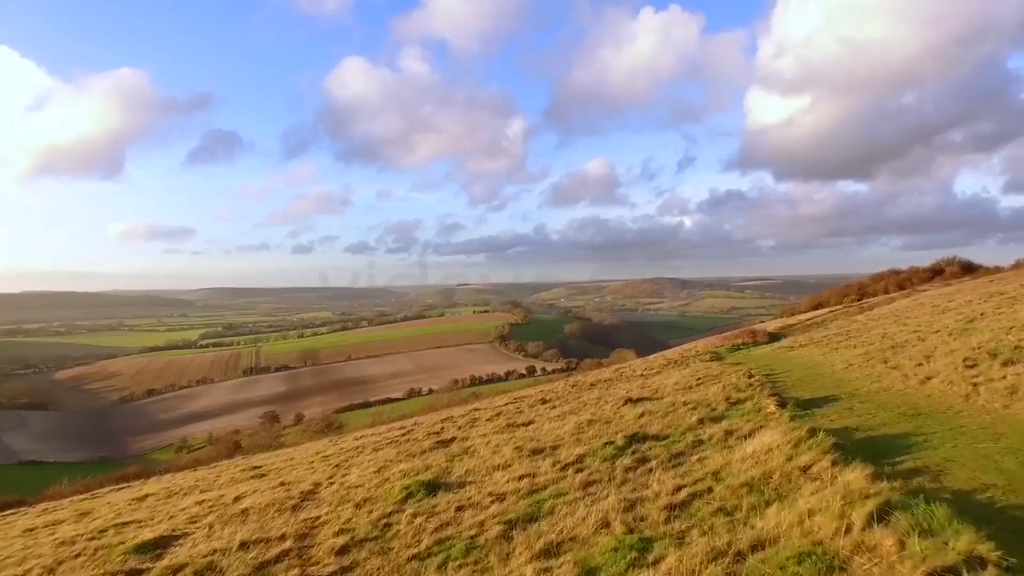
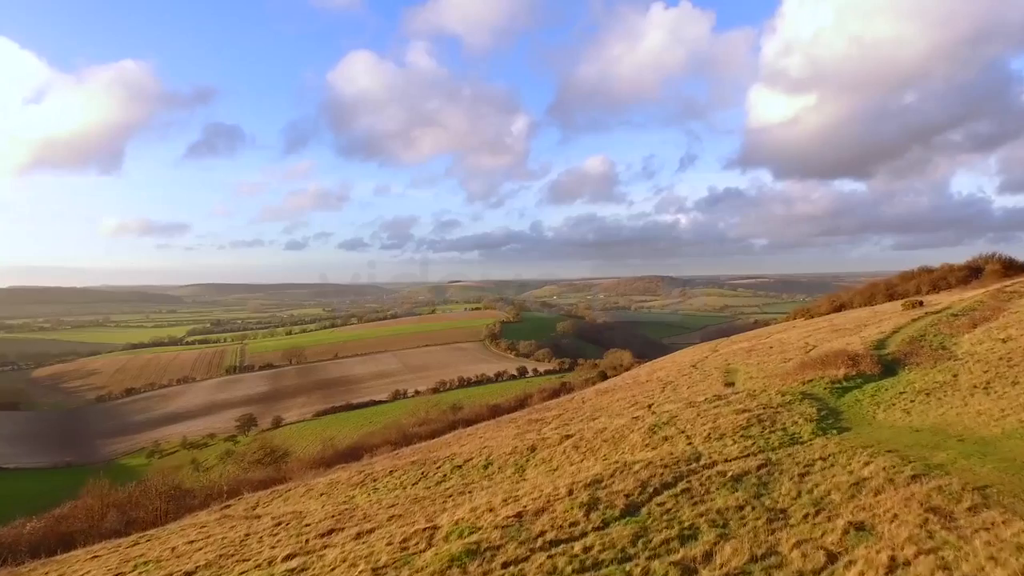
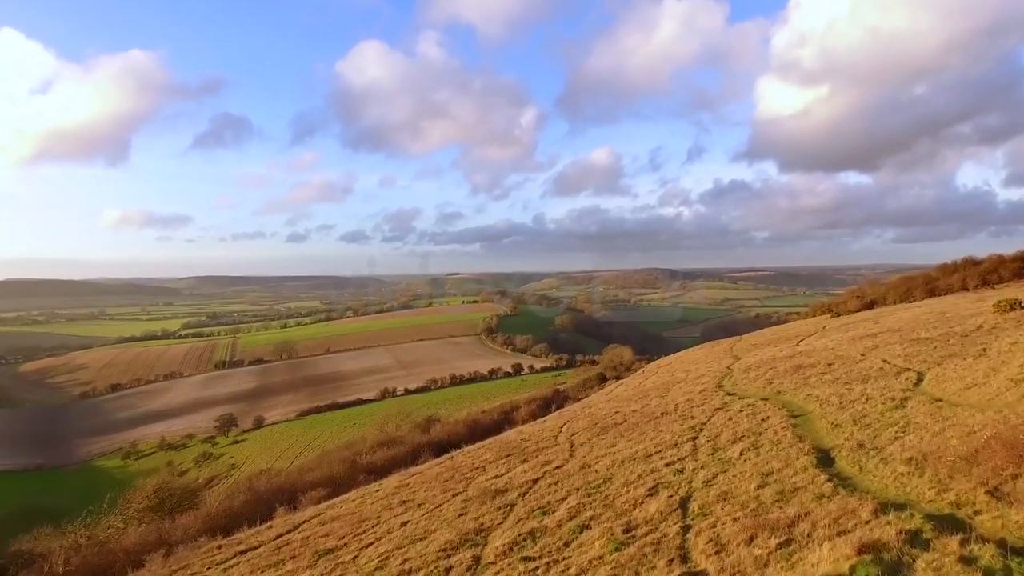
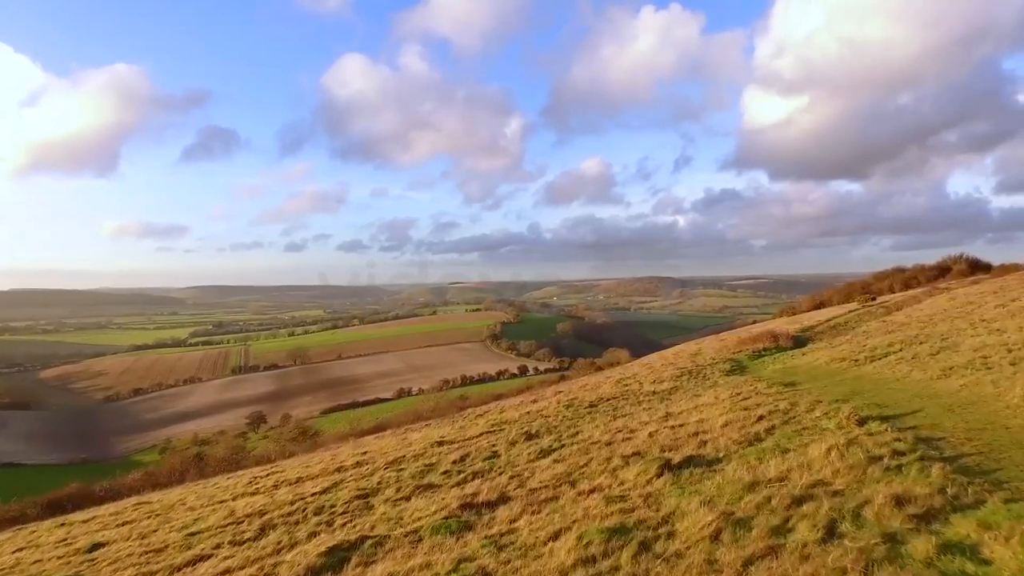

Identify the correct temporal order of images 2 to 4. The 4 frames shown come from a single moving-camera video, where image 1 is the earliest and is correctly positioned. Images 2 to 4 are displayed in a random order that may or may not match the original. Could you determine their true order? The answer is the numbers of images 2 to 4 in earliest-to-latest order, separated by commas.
4, 2, 3
